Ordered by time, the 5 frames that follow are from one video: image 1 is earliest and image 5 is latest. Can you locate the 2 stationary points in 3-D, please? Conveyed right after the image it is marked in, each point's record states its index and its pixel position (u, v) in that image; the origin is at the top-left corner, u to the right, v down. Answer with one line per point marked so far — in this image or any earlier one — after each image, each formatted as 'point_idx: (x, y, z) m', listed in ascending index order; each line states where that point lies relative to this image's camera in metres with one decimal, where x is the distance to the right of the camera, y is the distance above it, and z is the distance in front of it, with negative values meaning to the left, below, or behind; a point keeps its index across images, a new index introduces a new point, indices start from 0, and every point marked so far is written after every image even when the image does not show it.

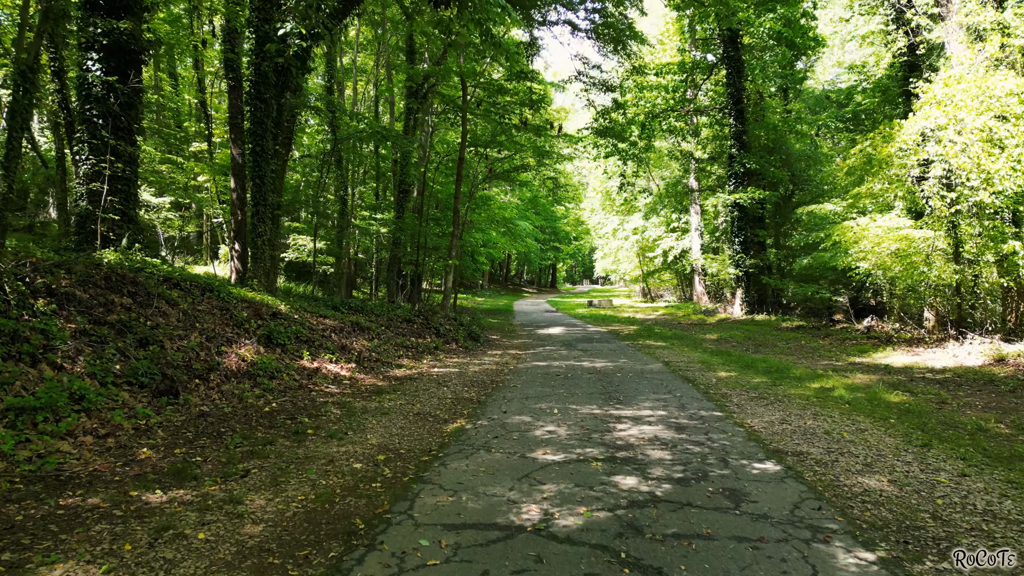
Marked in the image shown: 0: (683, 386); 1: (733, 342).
0: (+1.6, -0.9, +6.2) m
1: (+4.0, -1.0, +12.1) m
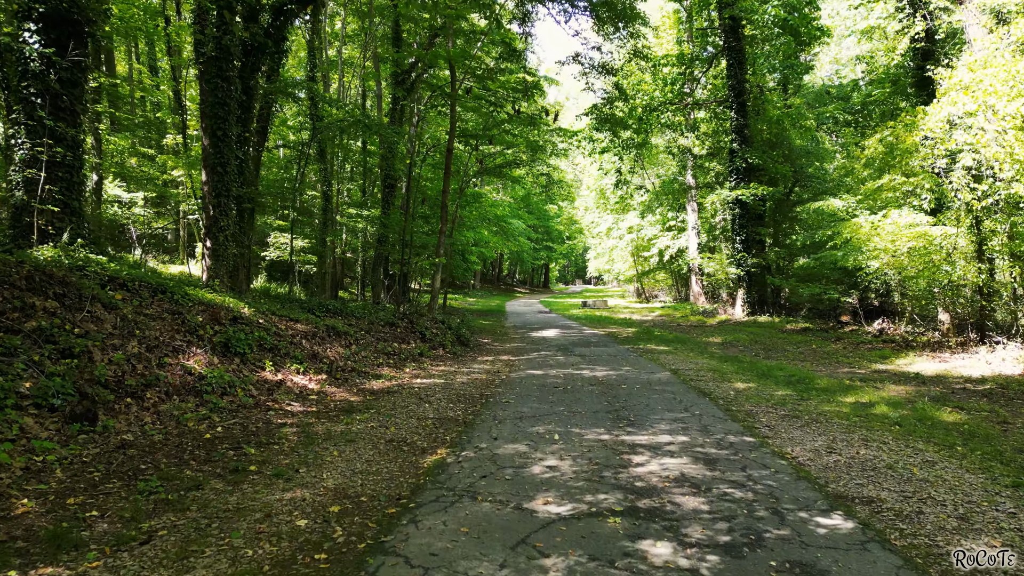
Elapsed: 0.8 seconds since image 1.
0: (+1.5, -0.9, +5.4) m
1: (+3.9, -1.0, +11.4) m
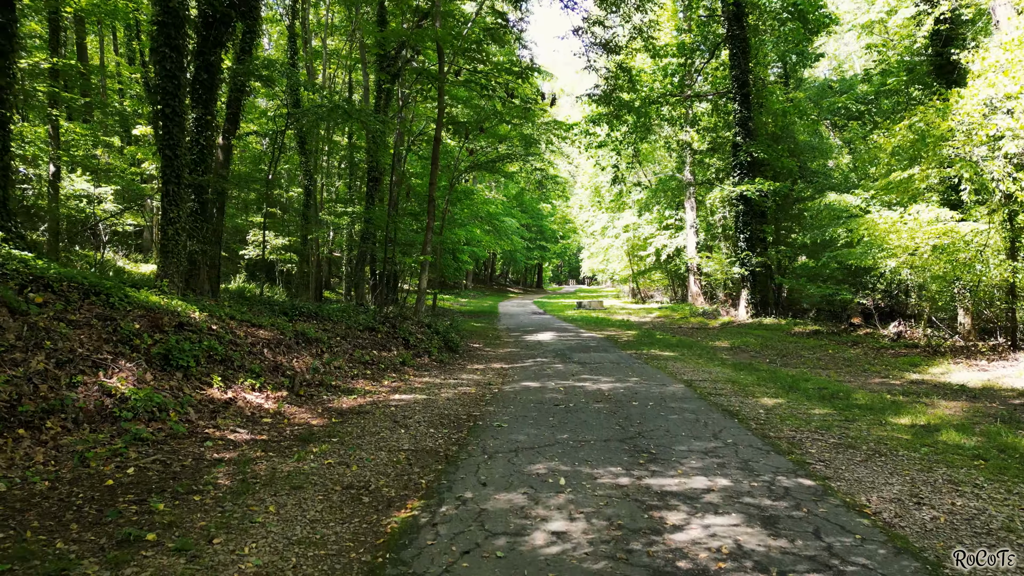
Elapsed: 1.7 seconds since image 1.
0: (+1.5, -0.9, +4.6) m
1: (+3.8, -1.0, +10.5) m
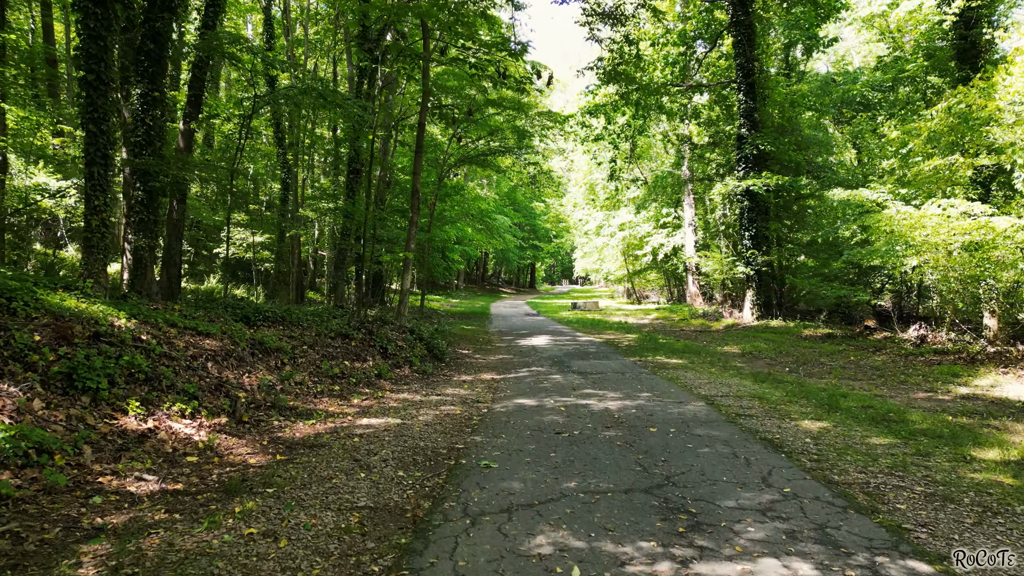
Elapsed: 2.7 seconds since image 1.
0: (+1.4, -0.9, +3.6) m
1: (+3.6, -1.0, +9.6) m
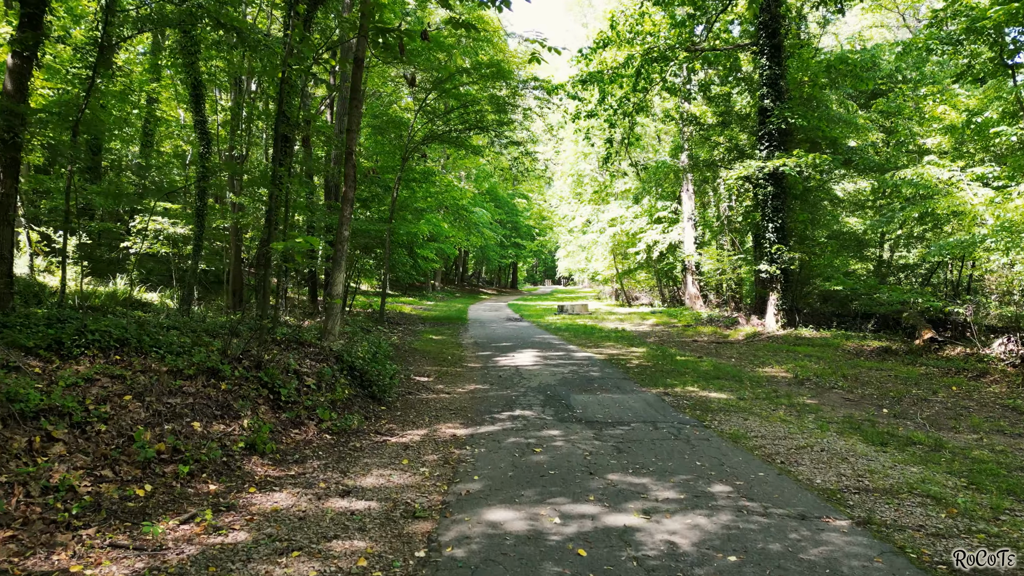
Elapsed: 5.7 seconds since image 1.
0: (+1.3, -1.0, +0.9) m
1: (+3.4, -1.1, +6.9) m
